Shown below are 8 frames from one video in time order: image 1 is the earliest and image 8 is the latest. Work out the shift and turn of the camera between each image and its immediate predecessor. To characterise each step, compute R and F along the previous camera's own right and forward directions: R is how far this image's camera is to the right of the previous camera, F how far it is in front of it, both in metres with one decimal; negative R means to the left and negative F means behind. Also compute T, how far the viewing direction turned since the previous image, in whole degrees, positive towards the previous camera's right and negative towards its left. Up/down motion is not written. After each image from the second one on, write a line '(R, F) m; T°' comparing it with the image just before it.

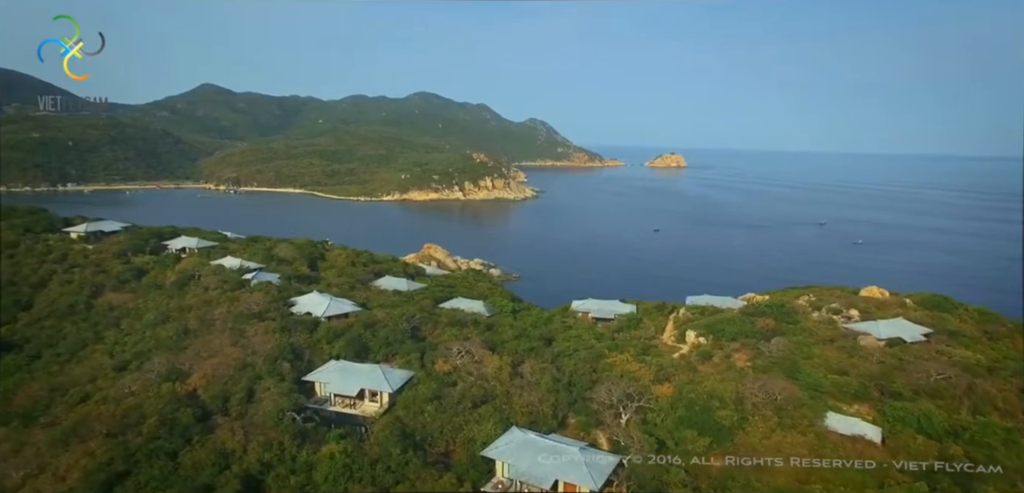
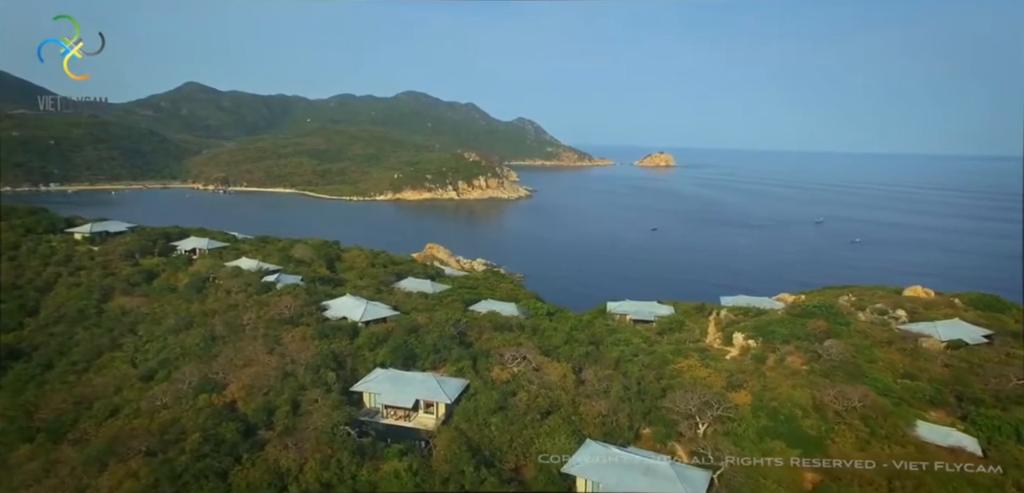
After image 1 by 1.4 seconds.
(-0.9, +0.5) m; +1°
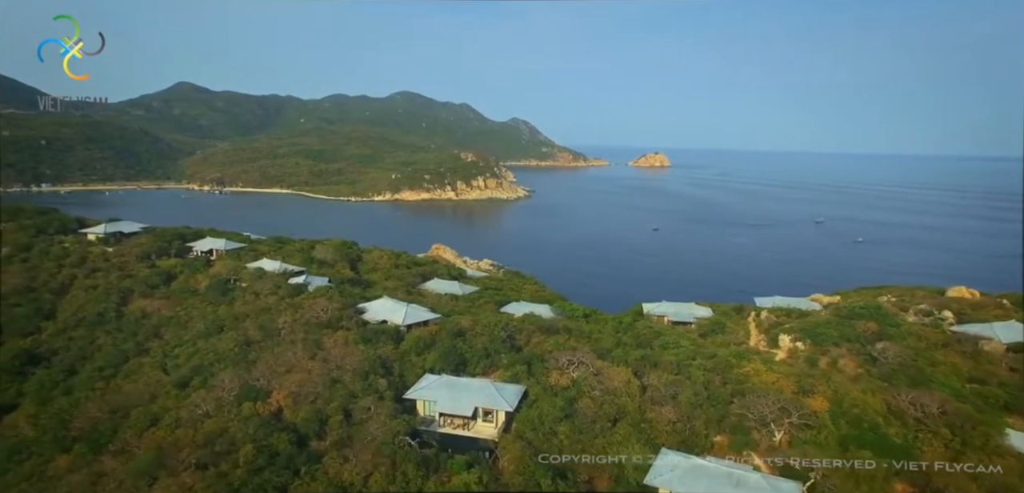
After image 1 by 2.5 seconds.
(-0.8, +0.3) m; +1°
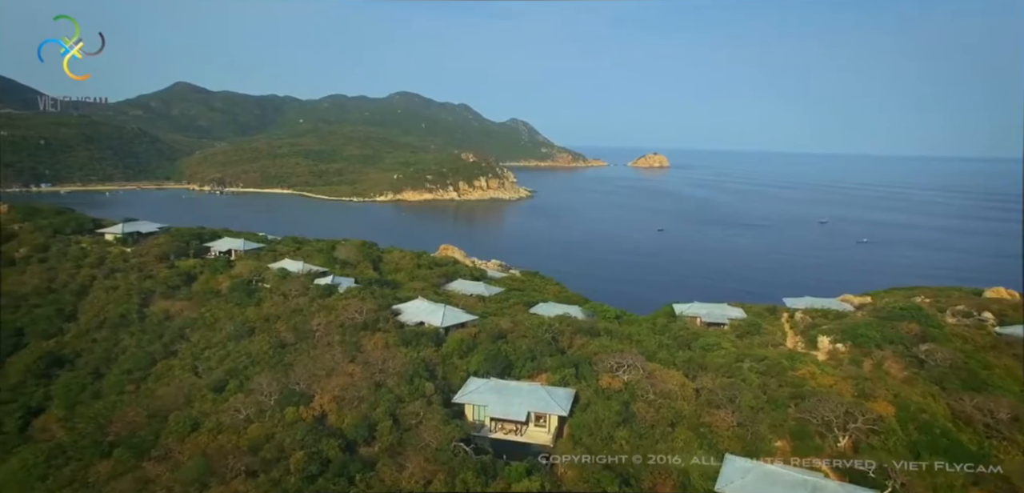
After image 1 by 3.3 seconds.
(-0.6, +0.2) m; 0°
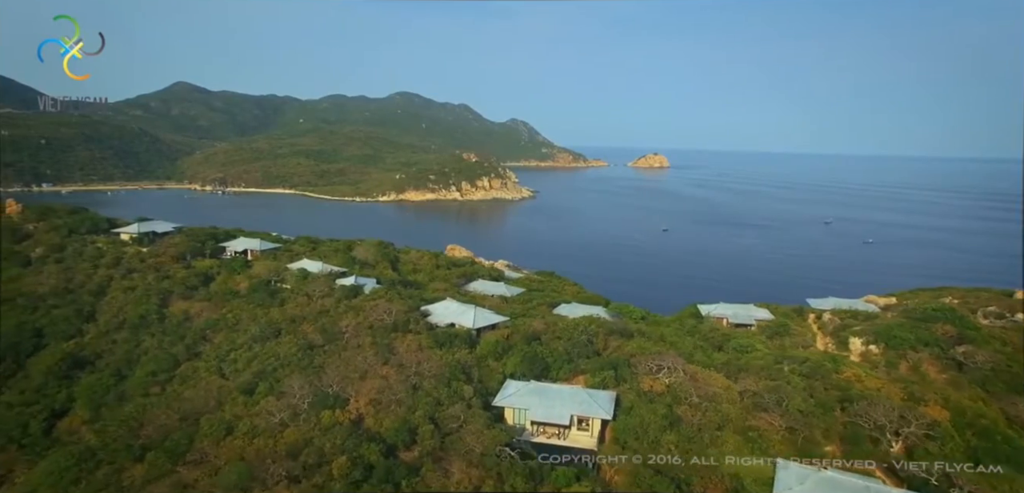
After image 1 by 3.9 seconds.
(-0.5, +0.1) m; 0°
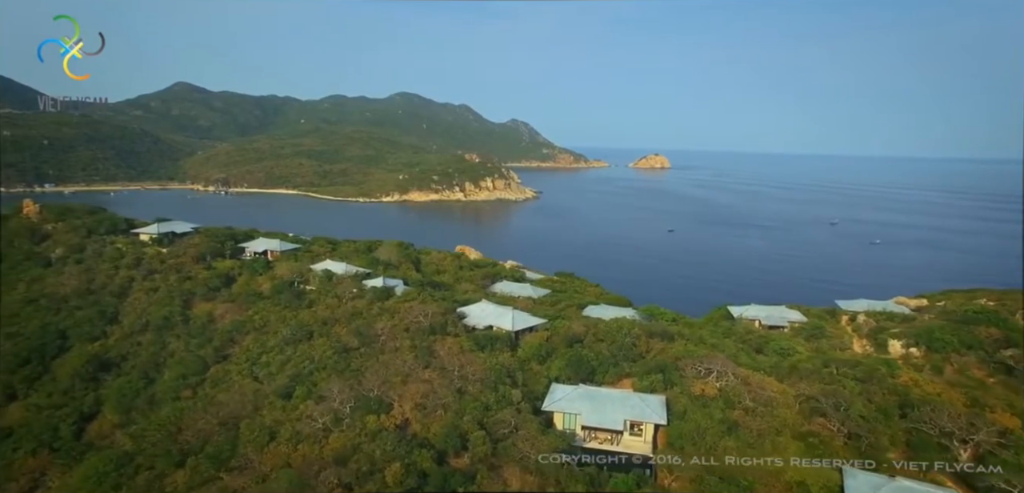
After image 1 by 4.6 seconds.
(-0.6, +0.2) m; 0°
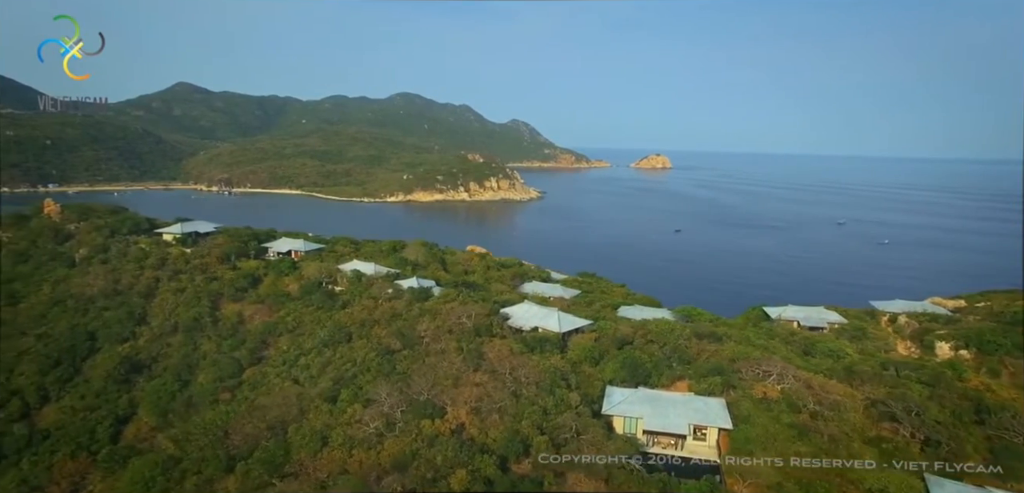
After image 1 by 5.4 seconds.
(-0.6, +0.2) m; 0°
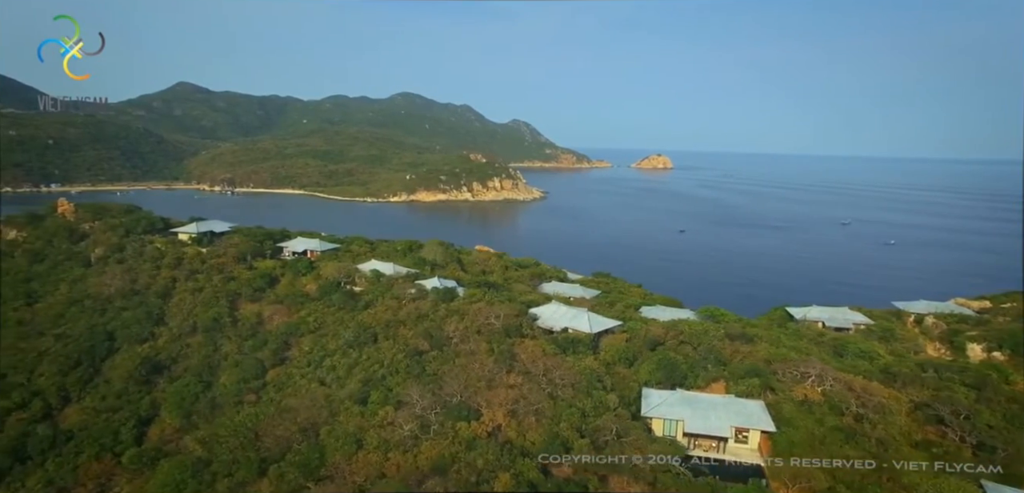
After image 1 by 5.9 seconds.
(-0.4, +0.1) m; 0°
